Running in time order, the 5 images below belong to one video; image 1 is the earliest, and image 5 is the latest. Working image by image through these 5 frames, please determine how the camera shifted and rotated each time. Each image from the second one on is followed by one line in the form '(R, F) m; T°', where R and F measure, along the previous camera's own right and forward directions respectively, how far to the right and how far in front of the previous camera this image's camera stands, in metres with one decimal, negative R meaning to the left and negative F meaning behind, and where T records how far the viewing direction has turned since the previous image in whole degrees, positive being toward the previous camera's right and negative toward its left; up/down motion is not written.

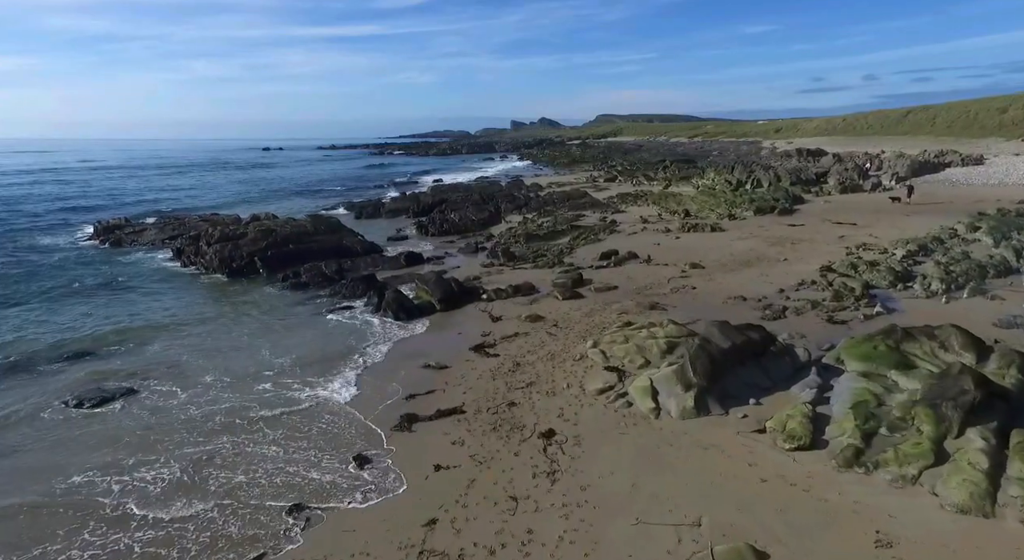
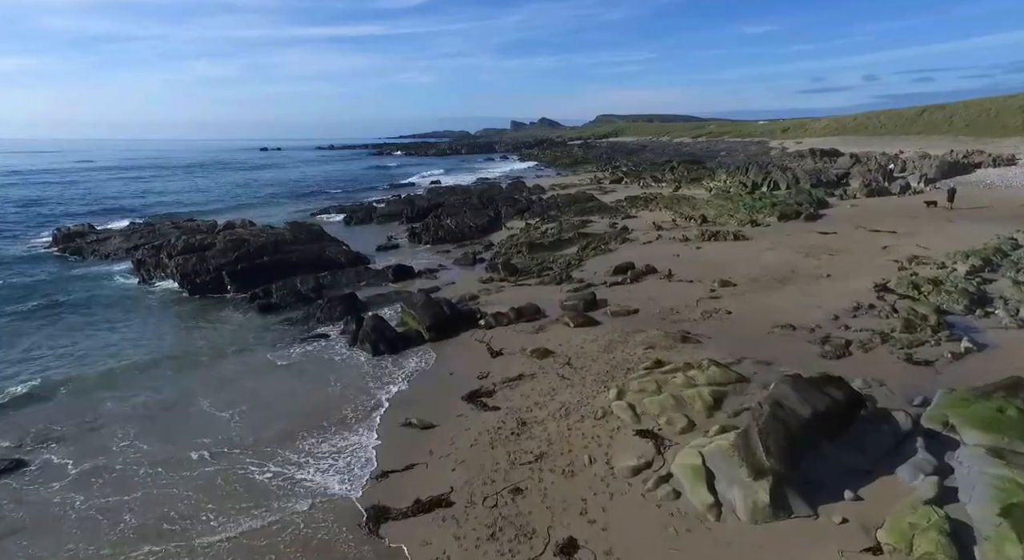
(-0.1, +2.5) m; 0°
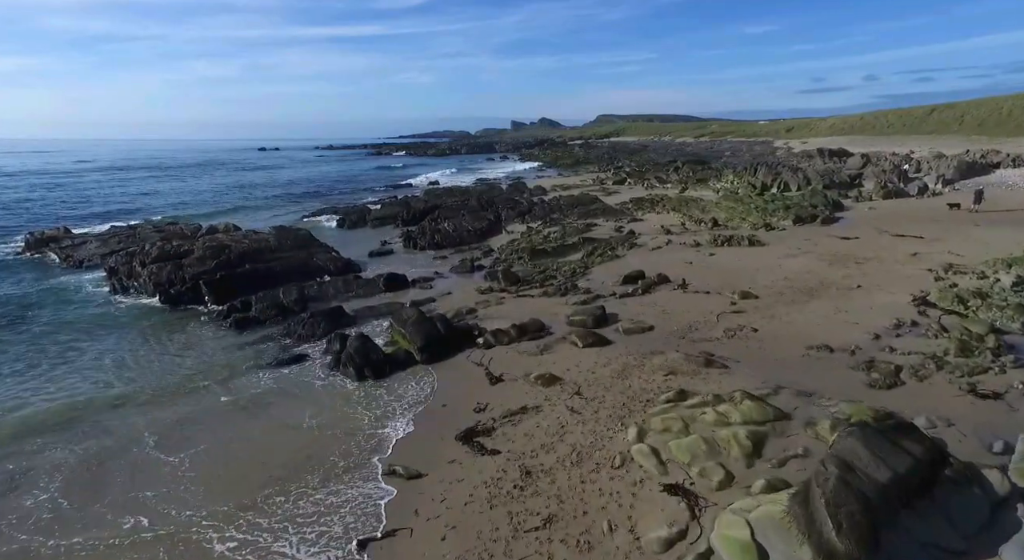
(0.0, +1.4) m; 0°
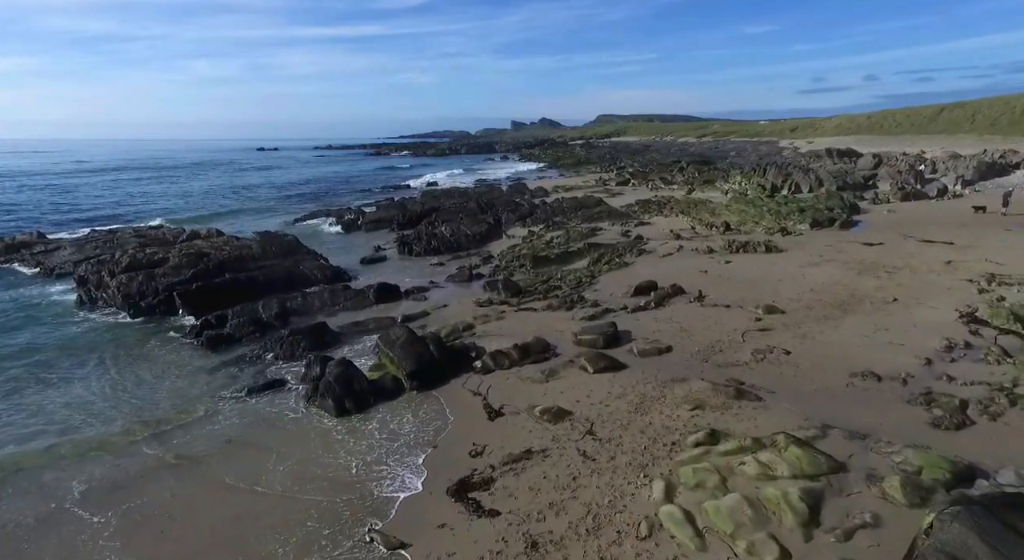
(0.0, +1.4) m; 0°
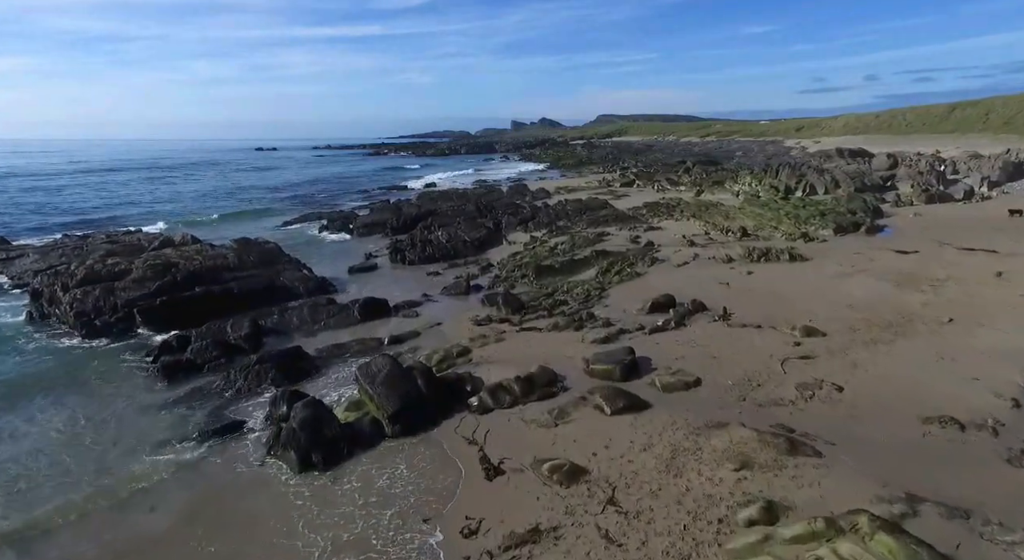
(0.0, +1.7) m; 0°
